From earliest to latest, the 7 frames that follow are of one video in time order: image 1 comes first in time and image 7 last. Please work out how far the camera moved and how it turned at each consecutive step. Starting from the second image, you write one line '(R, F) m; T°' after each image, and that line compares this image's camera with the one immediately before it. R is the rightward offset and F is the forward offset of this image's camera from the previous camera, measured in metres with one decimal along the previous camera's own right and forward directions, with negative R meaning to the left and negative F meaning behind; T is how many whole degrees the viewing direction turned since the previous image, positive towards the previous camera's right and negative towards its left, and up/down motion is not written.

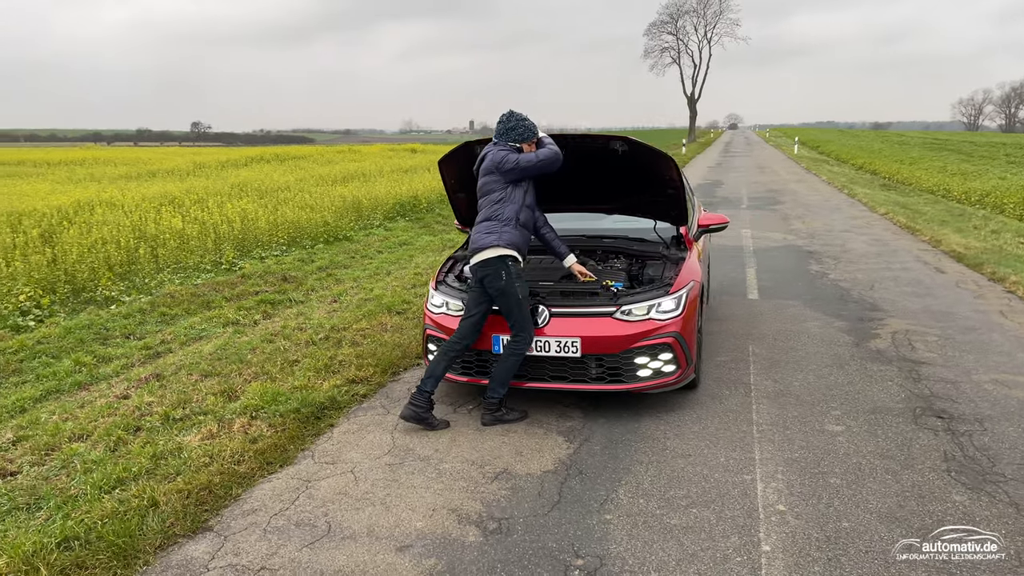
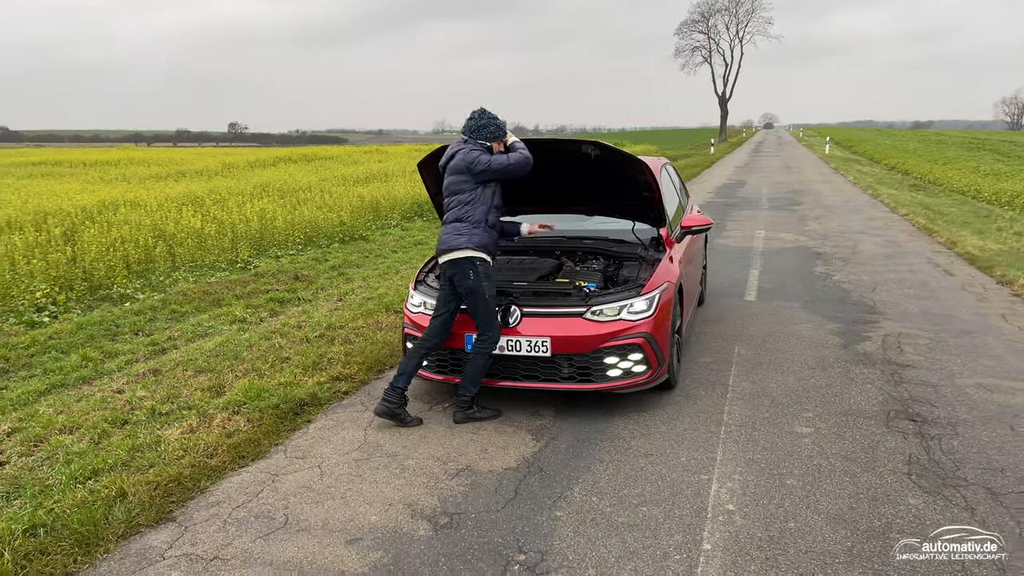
(+0.3, -0.1) m; -2°
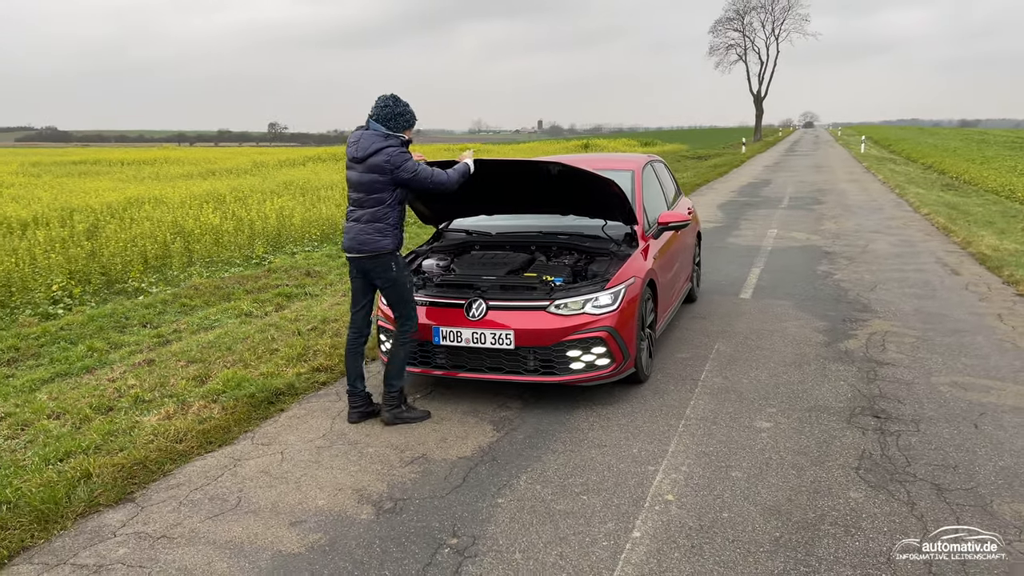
(+0.4, -0.1) m; -2°
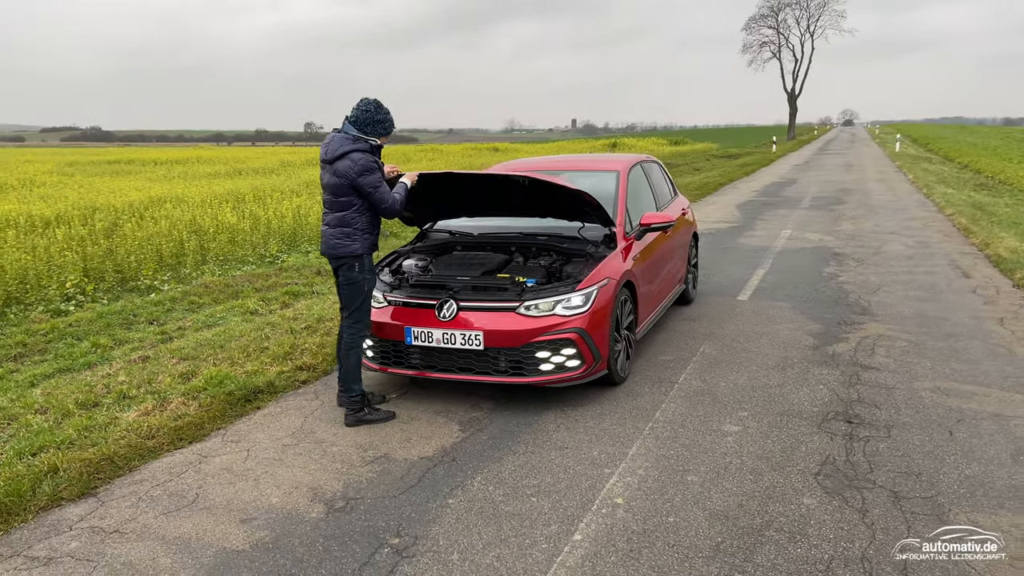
(+0.3, 0.0) m; -2°
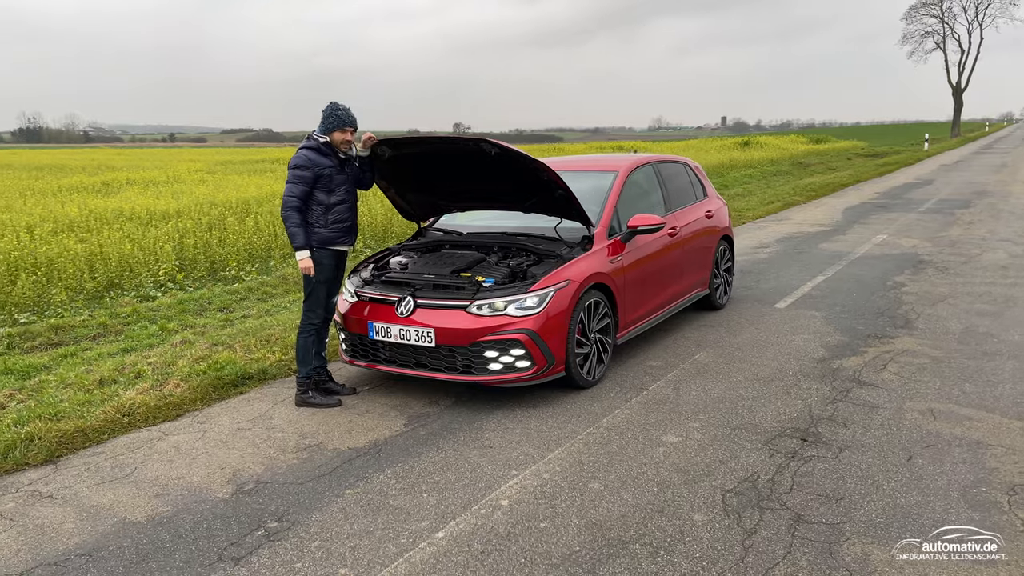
(+1.0, +0.1) m; -10°
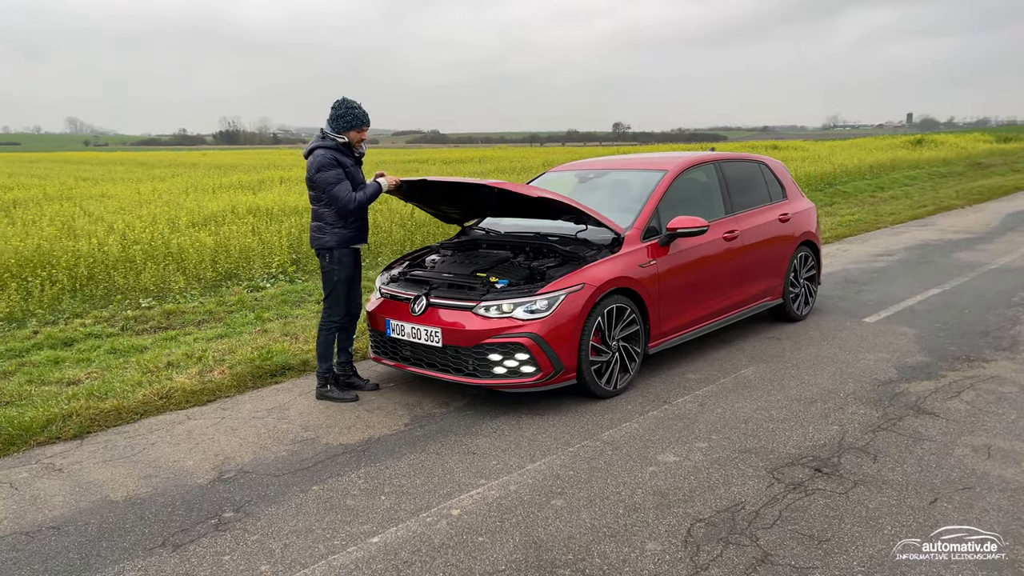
(+0.7, +0.2) m; -11°
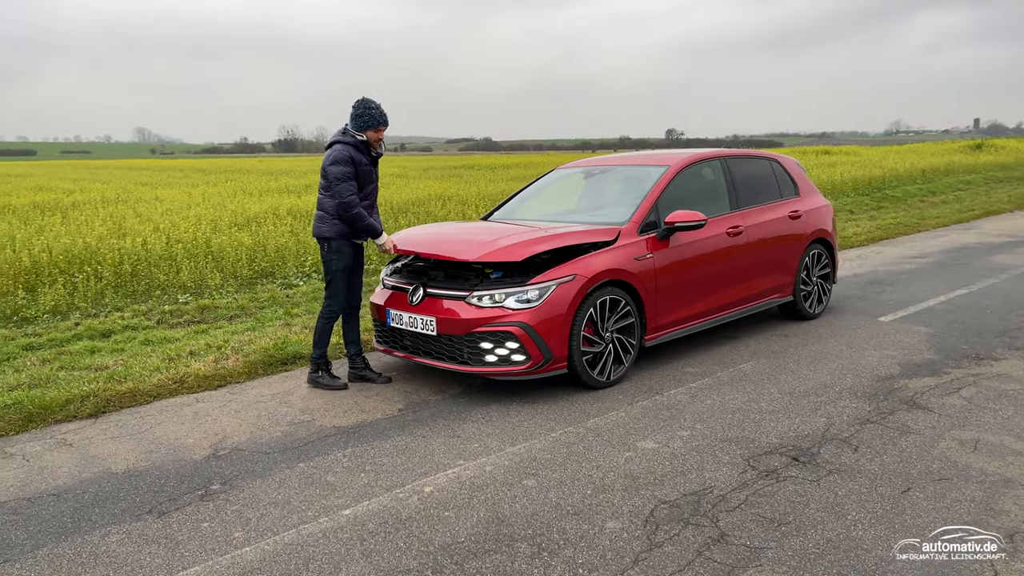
(+0.3, -0.1) m; -4°
